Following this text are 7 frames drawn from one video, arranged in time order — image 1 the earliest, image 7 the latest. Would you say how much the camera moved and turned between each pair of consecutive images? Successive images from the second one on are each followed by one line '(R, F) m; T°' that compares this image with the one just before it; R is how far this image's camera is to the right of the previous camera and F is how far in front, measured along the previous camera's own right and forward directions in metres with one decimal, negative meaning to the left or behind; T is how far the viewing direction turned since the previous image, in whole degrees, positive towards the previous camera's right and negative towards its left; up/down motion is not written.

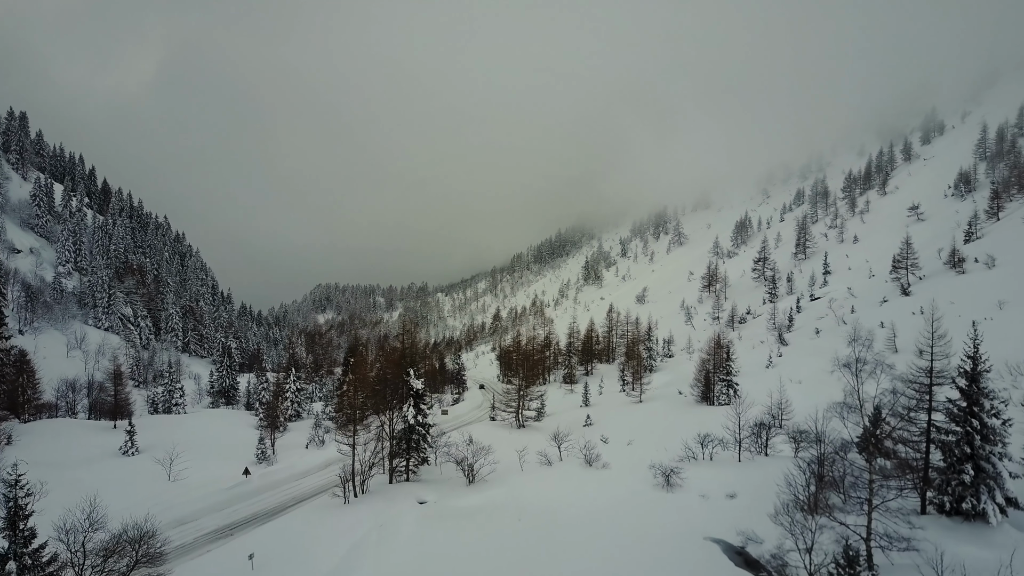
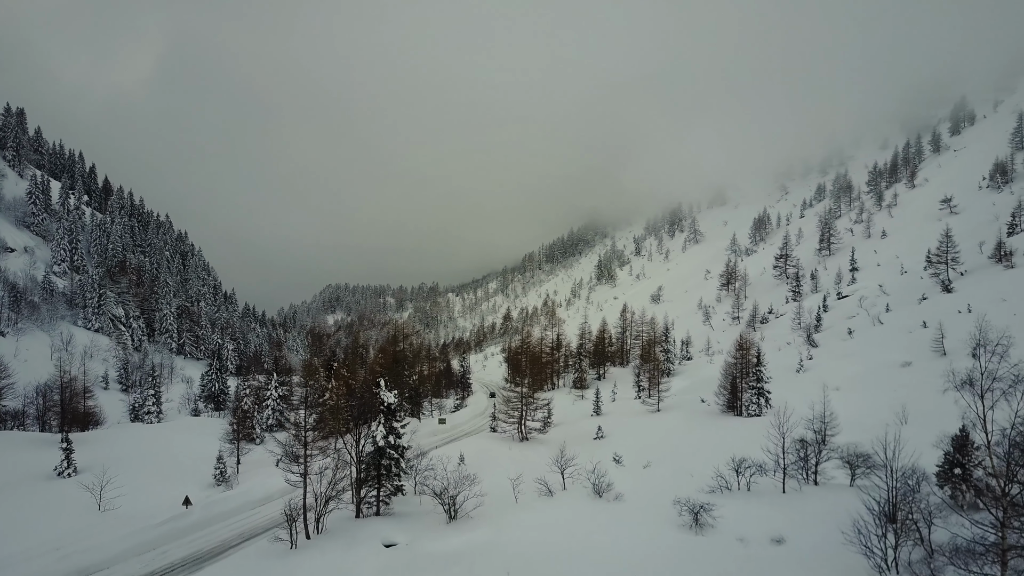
(+1.3, +4.4) m; -2°
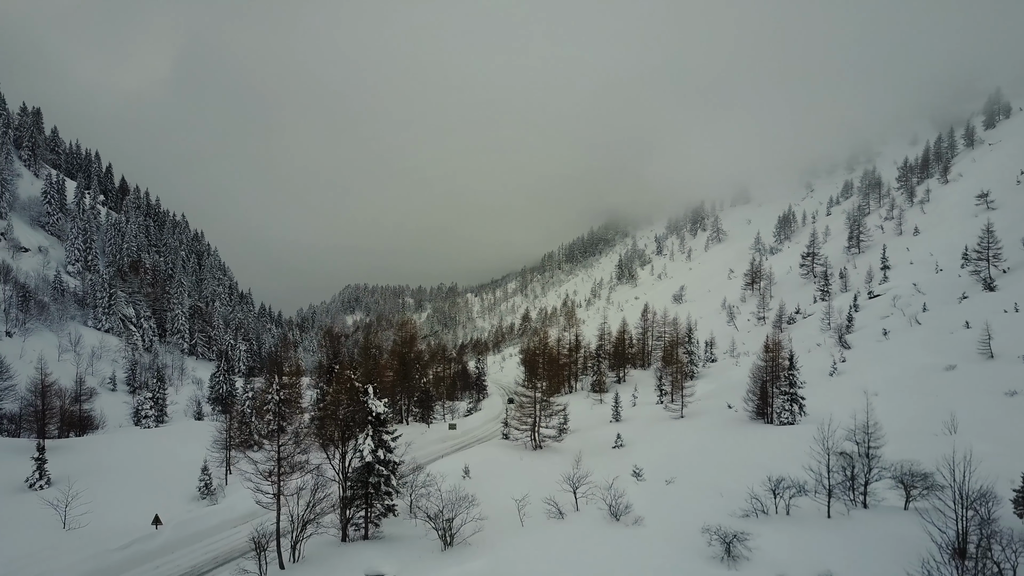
(+0.9, +2.7) m; -3°
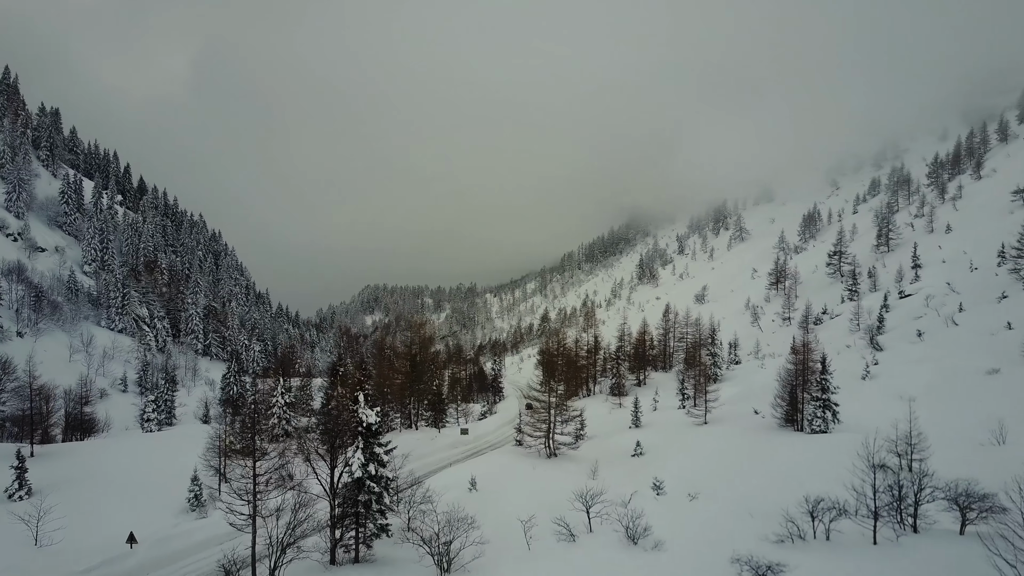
(+0.8, +2.2) m; -3°
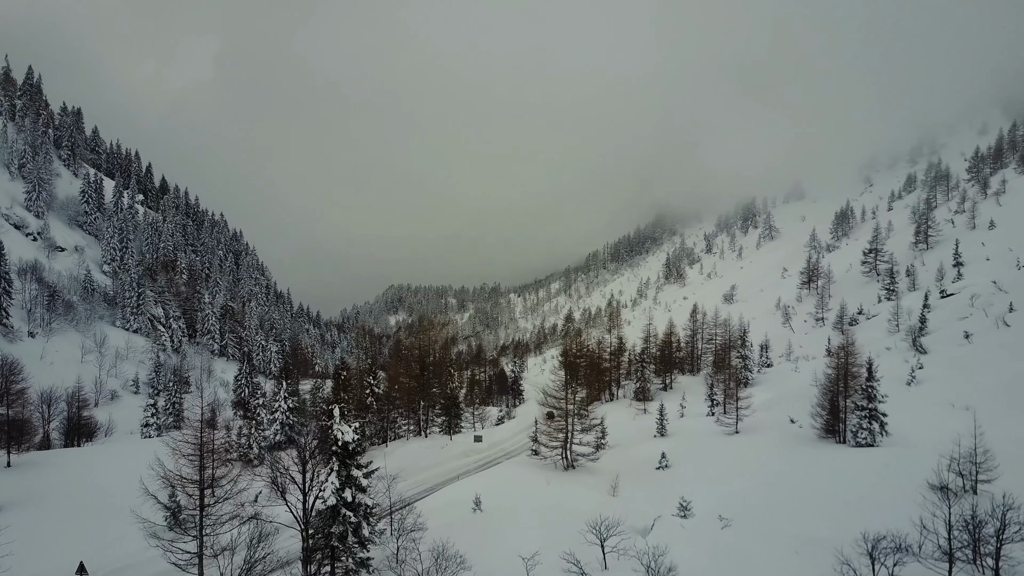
(+1.2, +2.9) m; -4°
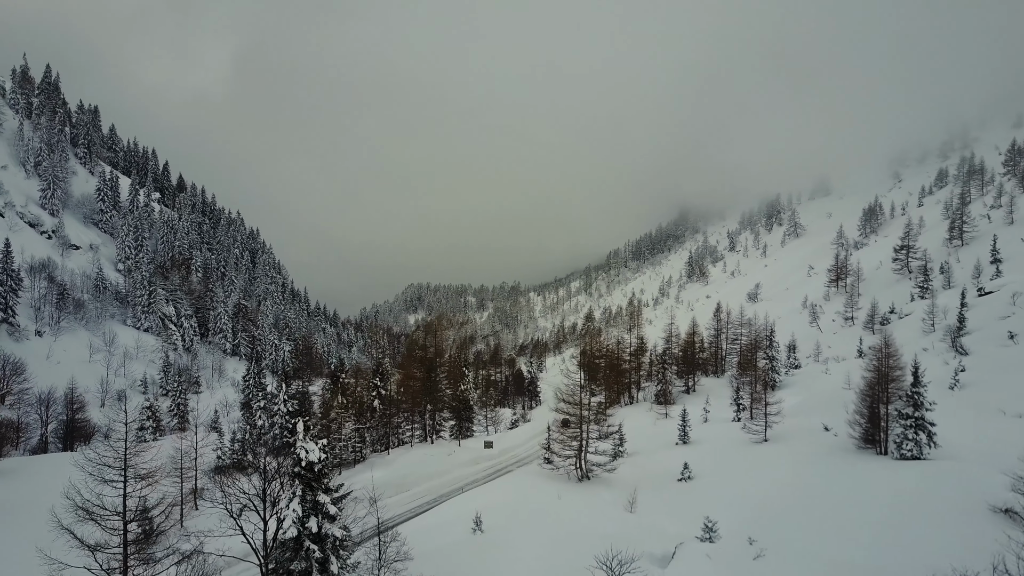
(+1.1, +2.6) m; -3°
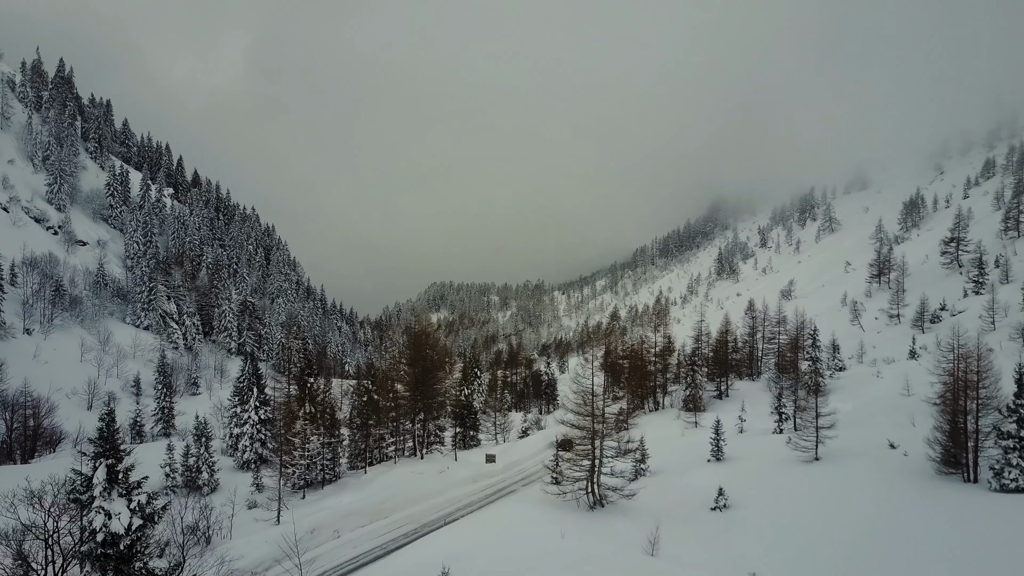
(+1.9, +4.5) m; -4°
